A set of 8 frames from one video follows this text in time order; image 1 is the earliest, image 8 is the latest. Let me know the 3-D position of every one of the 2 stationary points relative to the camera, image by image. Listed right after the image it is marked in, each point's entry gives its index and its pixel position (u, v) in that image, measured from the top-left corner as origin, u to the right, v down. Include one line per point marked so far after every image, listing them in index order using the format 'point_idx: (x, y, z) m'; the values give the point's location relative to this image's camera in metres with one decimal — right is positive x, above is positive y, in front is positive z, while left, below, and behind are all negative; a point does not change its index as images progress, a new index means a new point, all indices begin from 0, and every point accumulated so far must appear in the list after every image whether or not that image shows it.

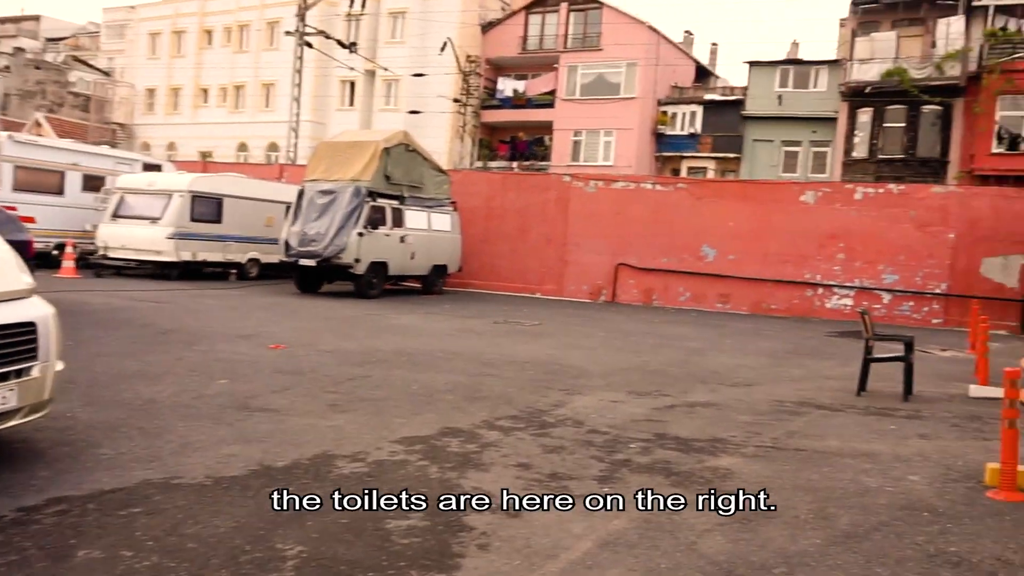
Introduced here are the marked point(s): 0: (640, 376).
0: (+1.3, -0.9, +9.4) m
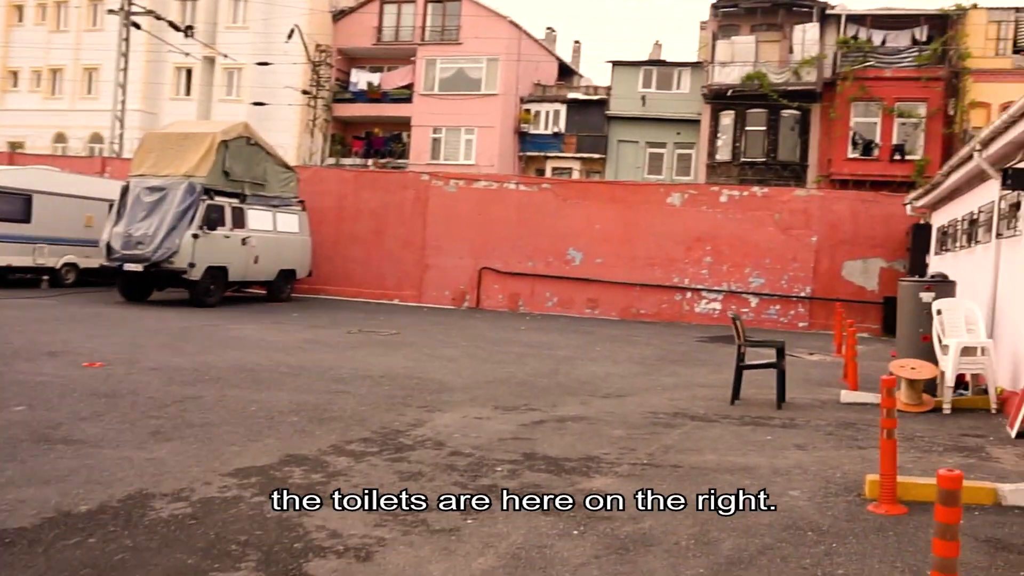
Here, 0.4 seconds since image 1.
0: (-0.1, -0.9, +8.8) m
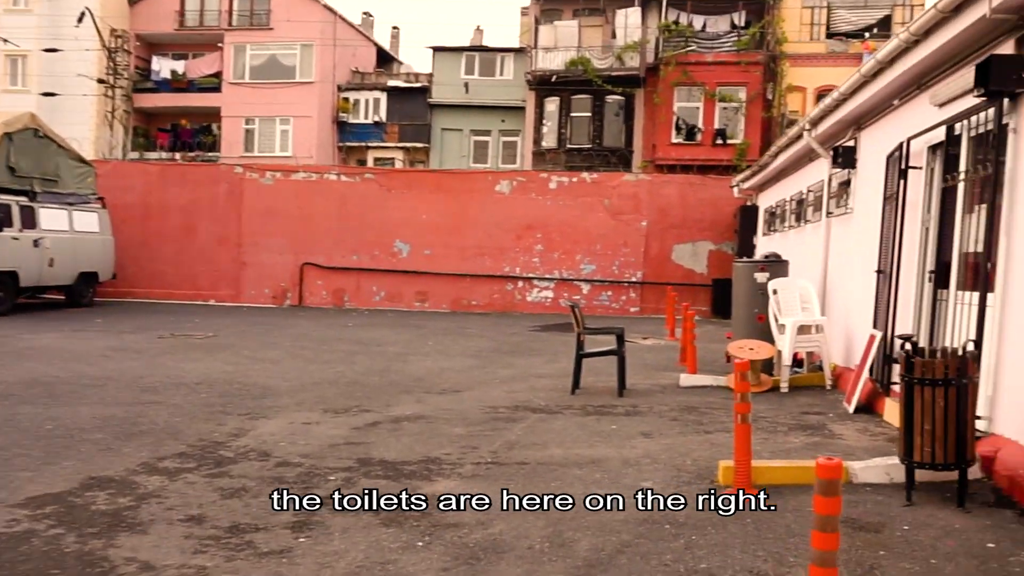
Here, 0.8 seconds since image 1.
0: (-1.5, -0.9, +8.2) m
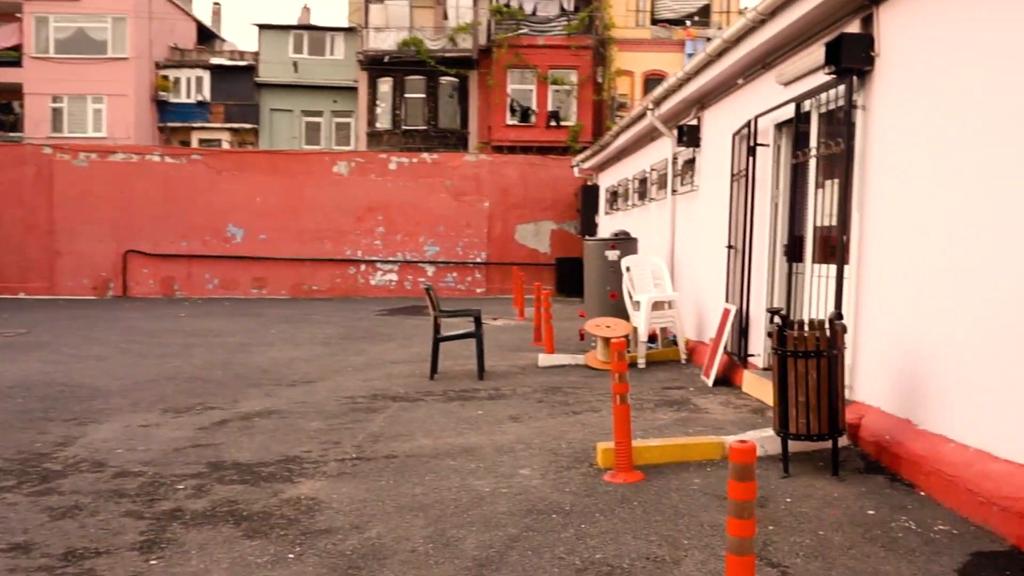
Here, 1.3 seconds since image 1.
0: (-2.7, -0.8, +7.5) m
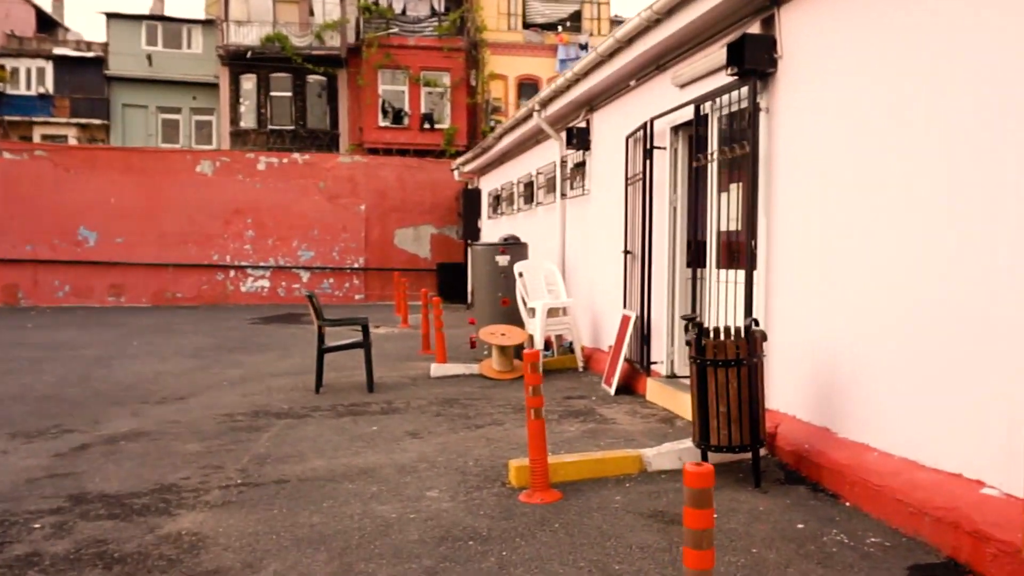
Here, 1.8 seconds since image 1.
0: (-3.5, -0.9, +6.7) m
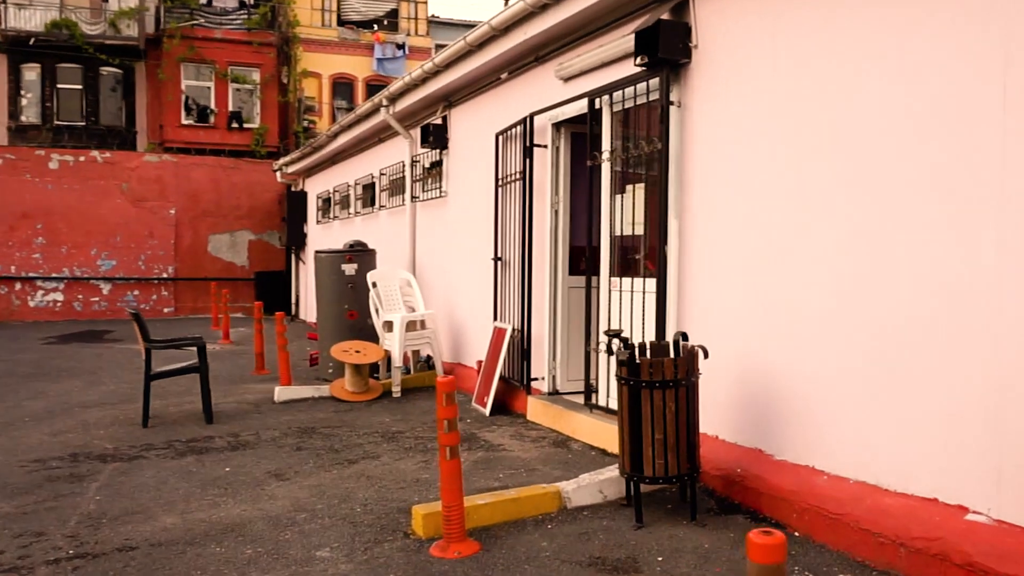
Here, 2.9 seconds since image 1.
0: (-4.2, -1.0, +5.2) m
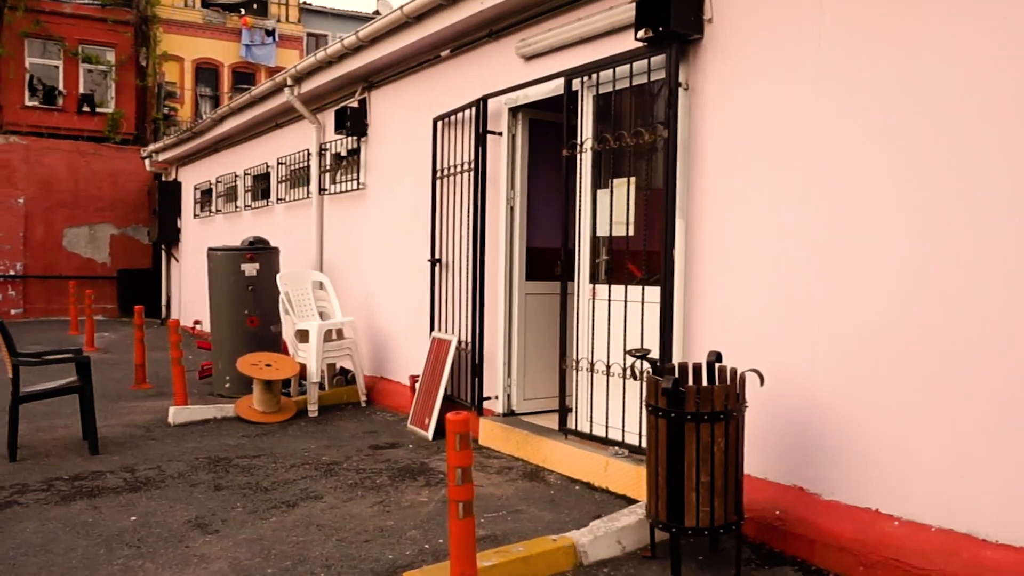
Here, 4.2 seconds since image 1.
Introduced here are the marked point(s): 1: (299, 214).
0: (-4.3, -1.0, +3.8) m
1: (-2.0, +0.7, +8.7) m
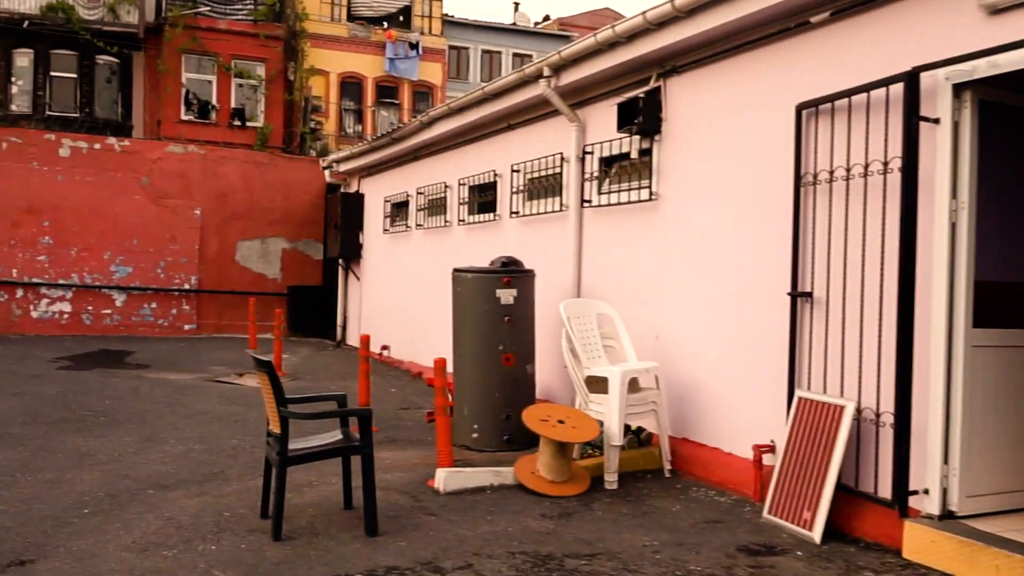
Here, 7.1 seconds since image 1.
0: (-2.6, -1.0, +2.6) m
1: (+0.2, +0.4, +7.3) m
